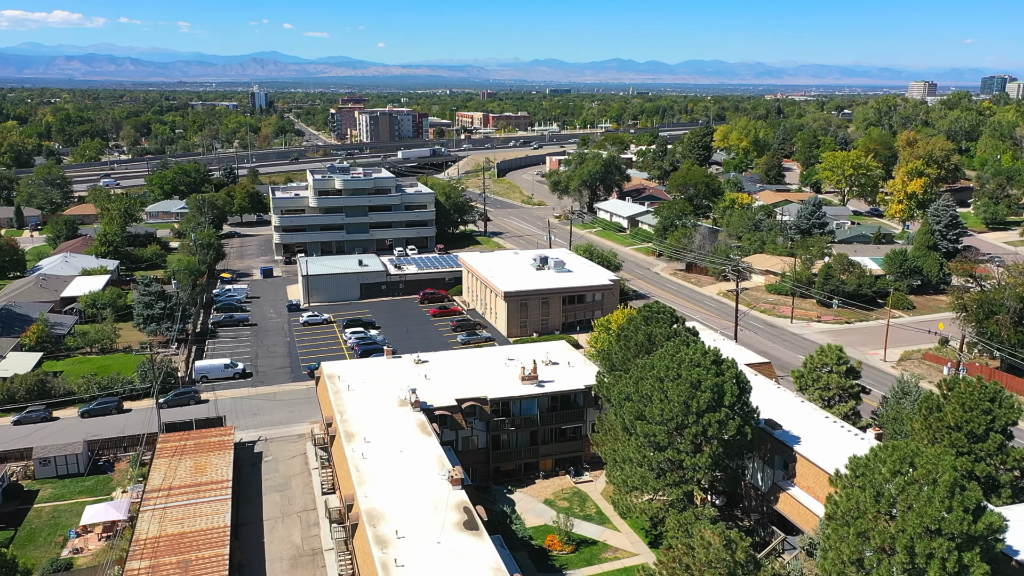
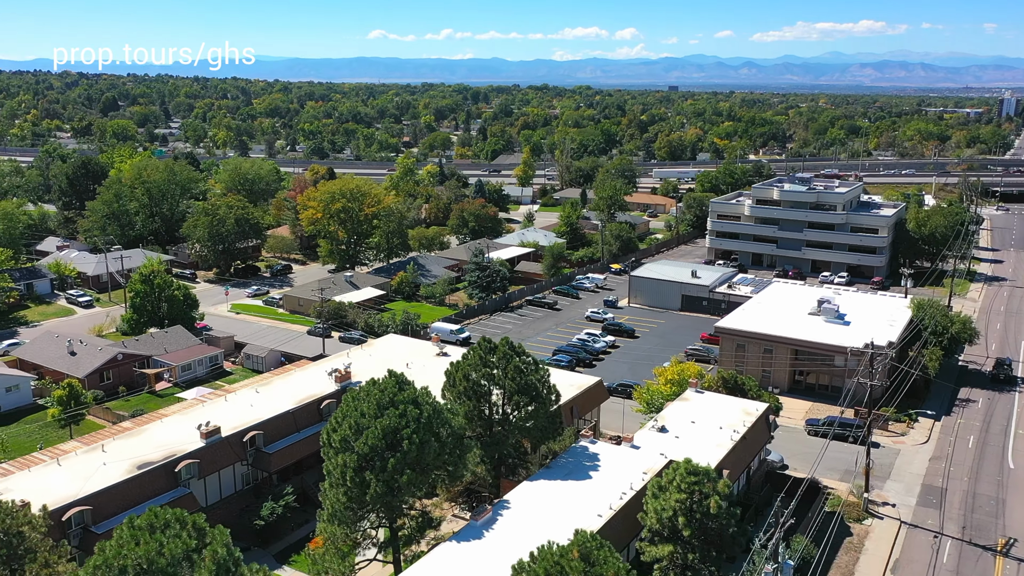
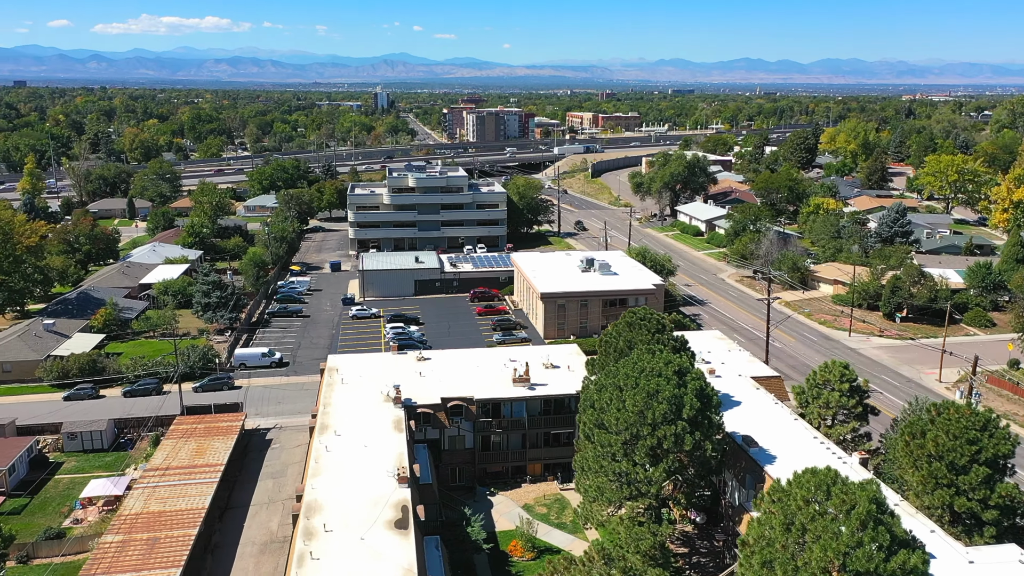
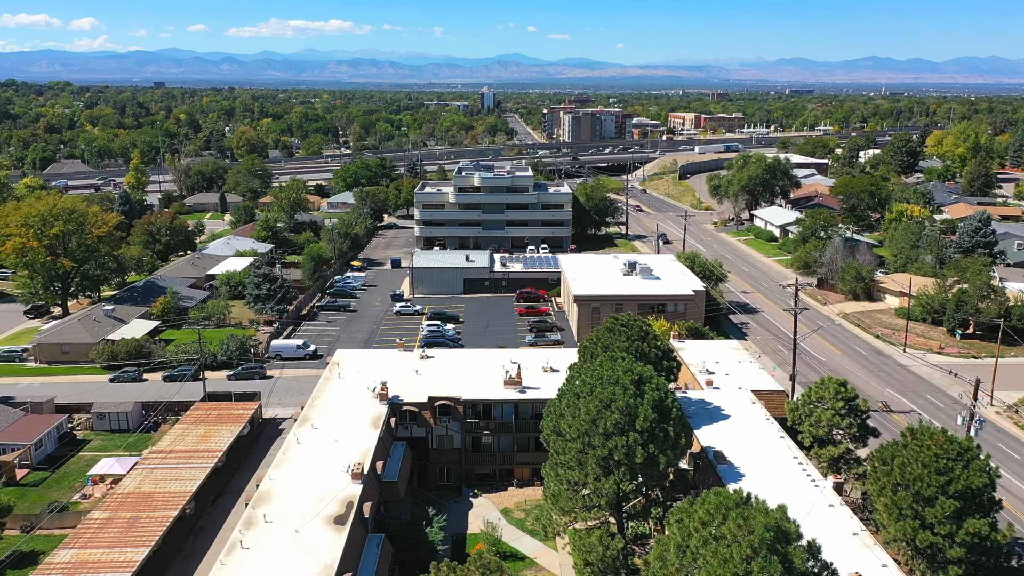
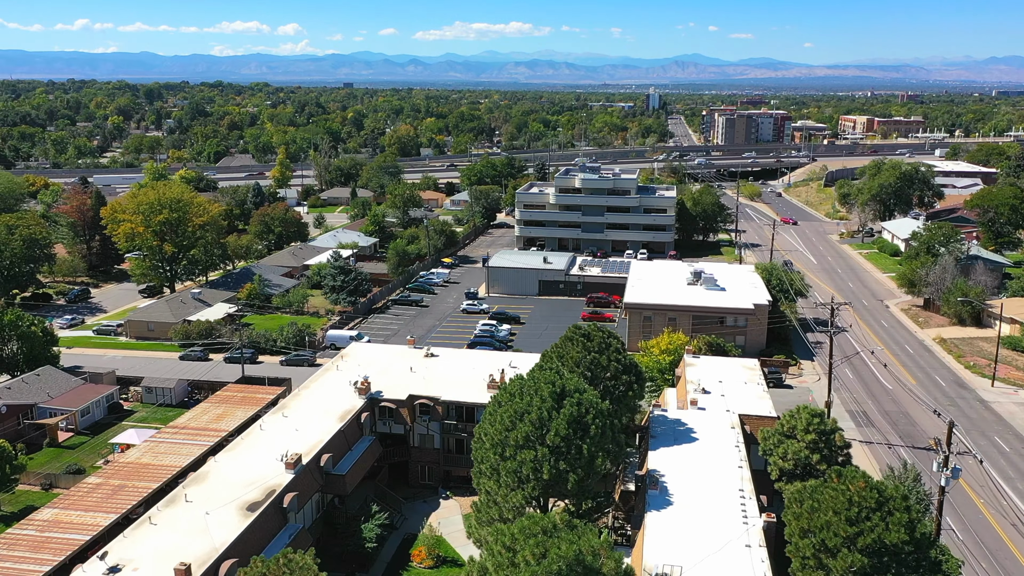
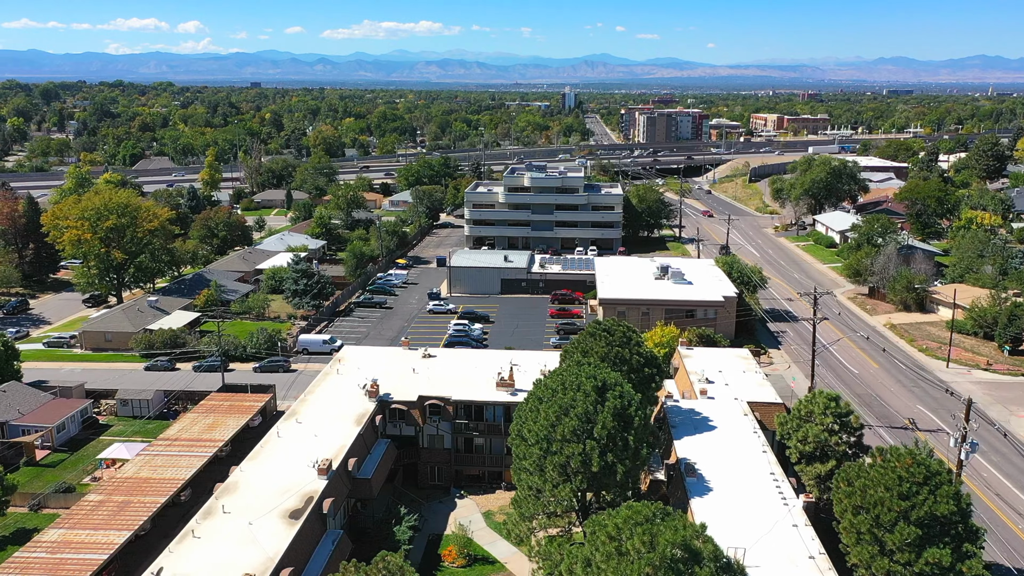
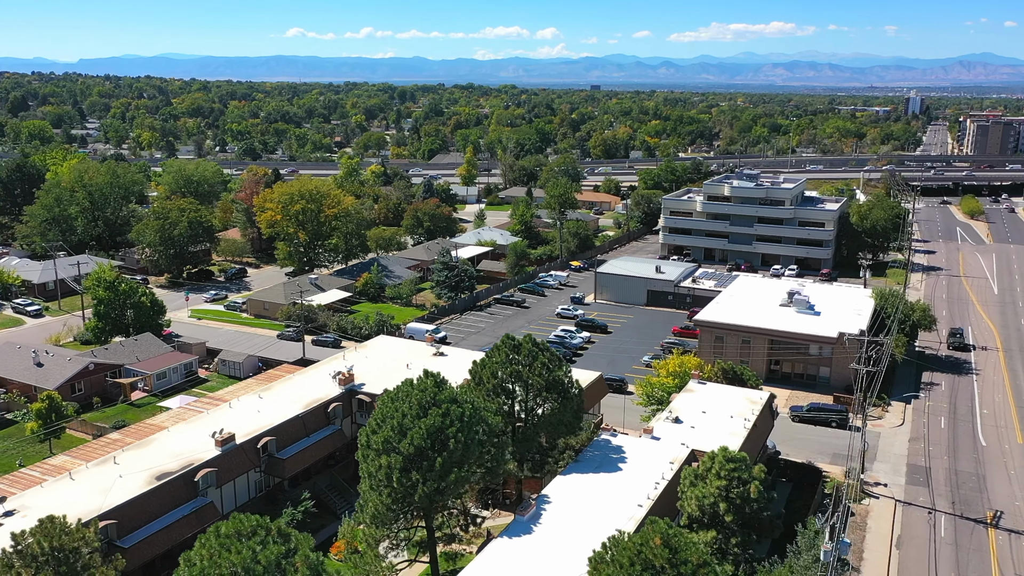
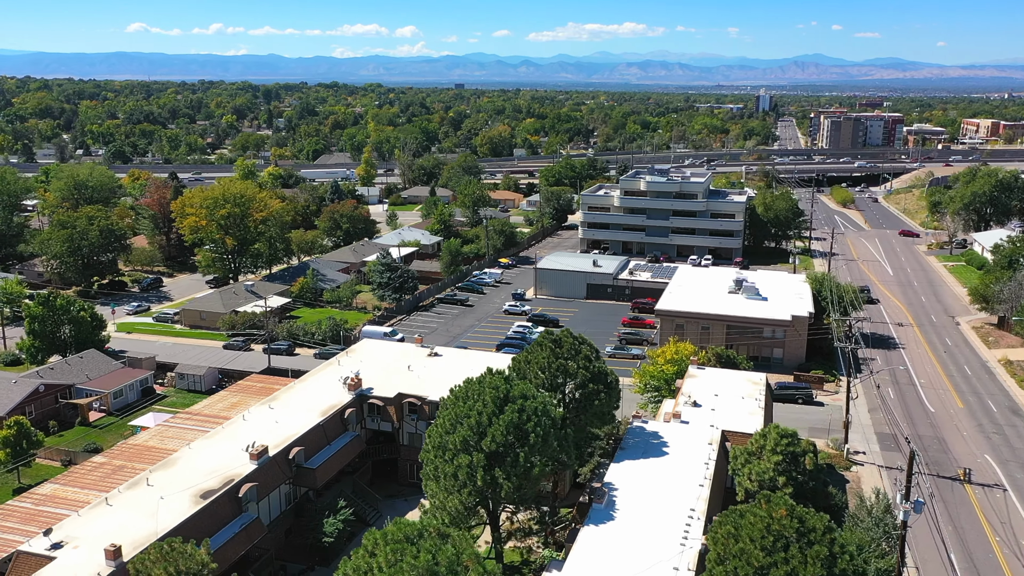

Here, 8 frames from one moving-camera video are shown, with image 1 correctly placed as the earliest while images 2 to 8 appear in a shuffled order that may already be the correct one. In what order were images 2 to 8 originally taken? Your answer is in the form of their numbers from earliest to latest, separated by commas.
3, 4, 6, 5, 8, 7, 2
